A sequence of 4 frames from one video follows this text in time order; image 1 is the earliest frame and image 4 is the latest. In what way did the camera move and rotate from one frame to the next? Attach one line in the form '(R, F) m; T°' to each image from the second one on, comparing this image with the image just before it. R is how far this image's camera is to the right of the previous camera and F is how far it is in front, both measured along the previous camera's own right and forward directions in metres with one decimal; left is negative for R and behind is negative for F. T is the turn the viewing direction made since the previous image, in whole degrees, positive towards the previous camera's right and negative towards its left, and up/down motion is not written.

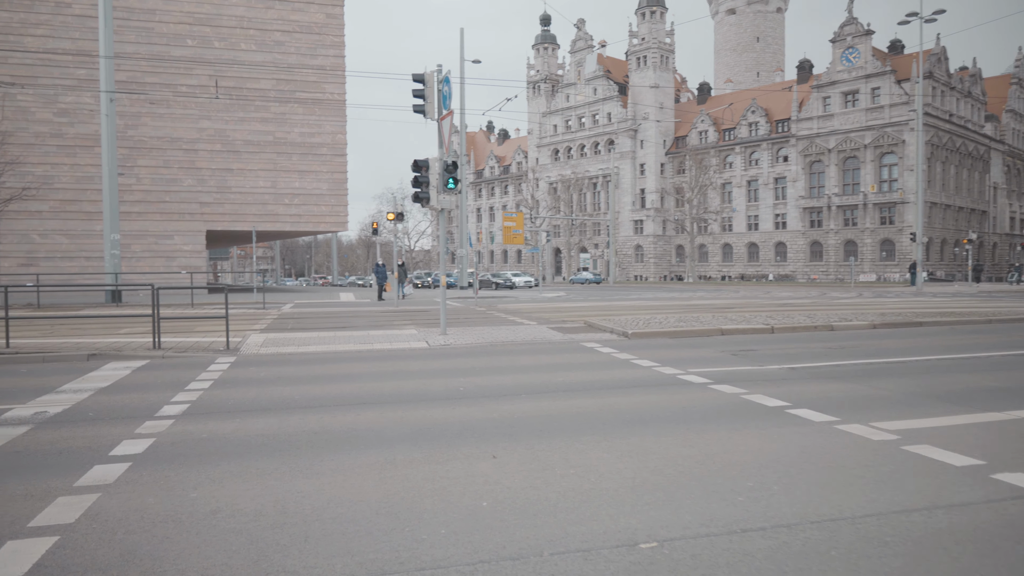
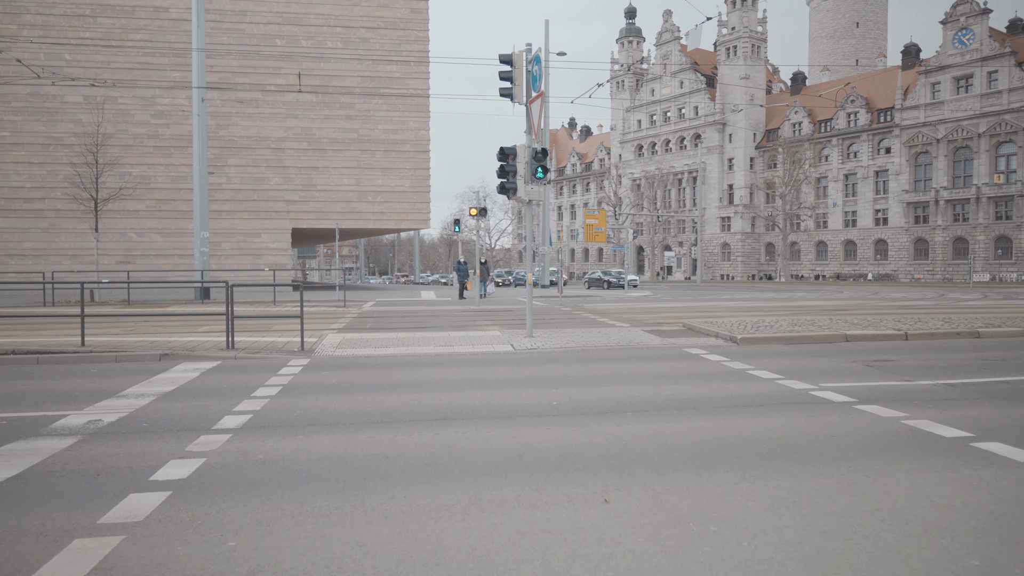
(-0.2, +1.1) m; -6°
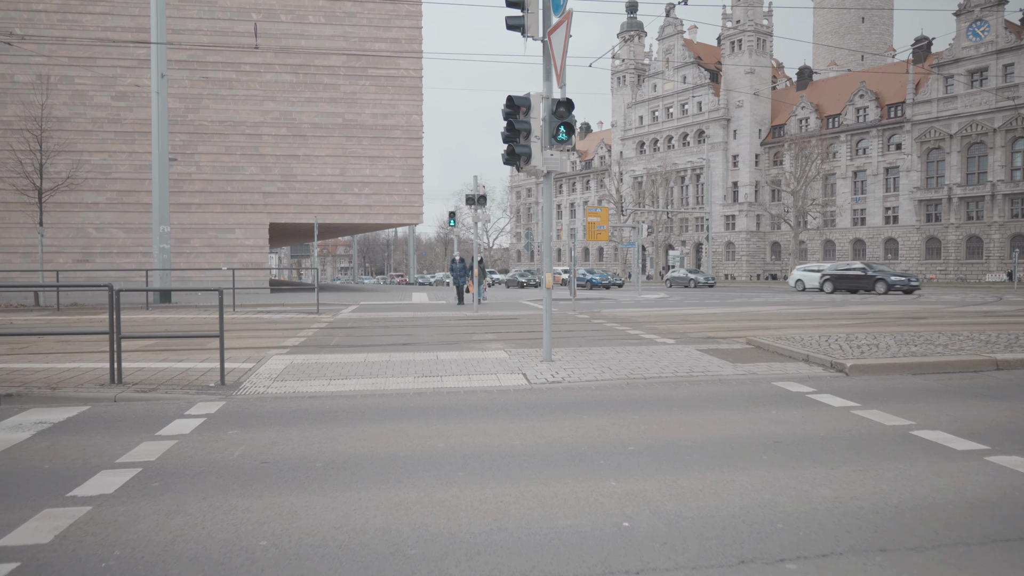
(-0.2, +3.5) m; 0°
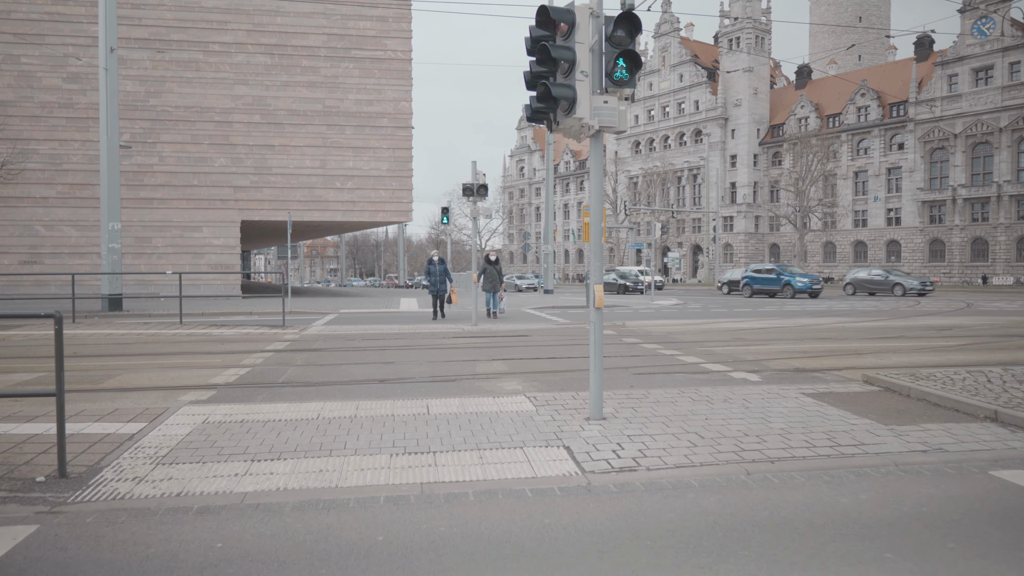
(-0.3, +3.2) m; +1°
